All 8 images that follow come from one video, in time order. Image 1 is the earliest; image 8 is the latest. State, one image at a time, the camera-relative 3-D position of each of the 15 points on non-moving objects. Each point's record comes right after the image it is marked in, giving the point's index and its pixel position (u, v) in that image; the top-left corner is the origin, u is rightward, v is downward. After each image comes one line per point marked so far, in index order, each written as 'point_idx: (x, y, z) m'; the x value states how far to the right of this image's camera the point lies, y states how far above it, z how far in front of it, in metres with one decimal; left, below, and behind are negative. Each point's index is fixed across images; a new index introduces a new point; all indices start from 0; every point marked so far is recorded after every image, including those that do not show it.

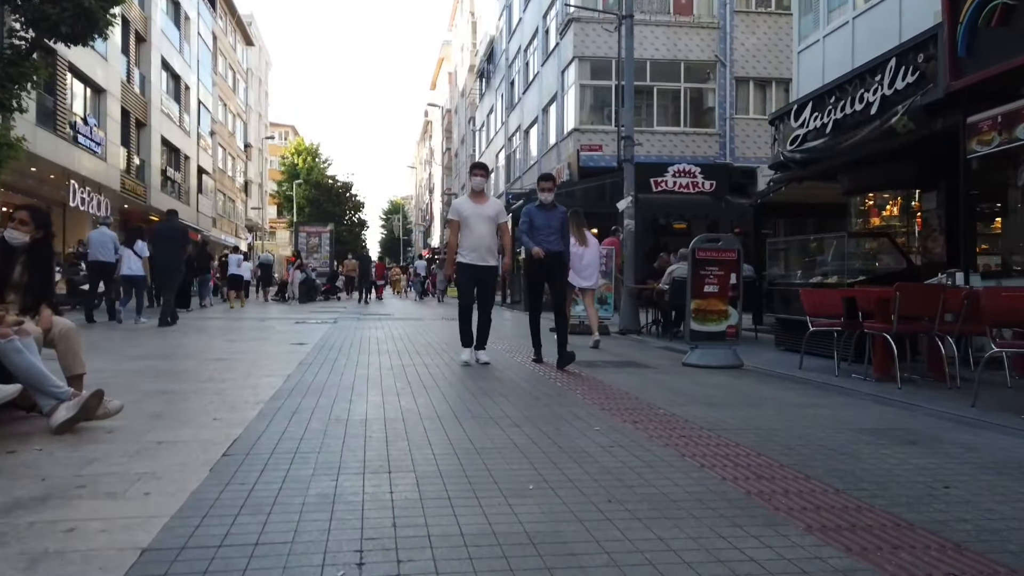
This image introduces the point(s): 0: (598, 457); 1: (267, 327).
0: (+0.5, -1.0, +4.5) m
1: (-5.1, -0.8, +15.5) m
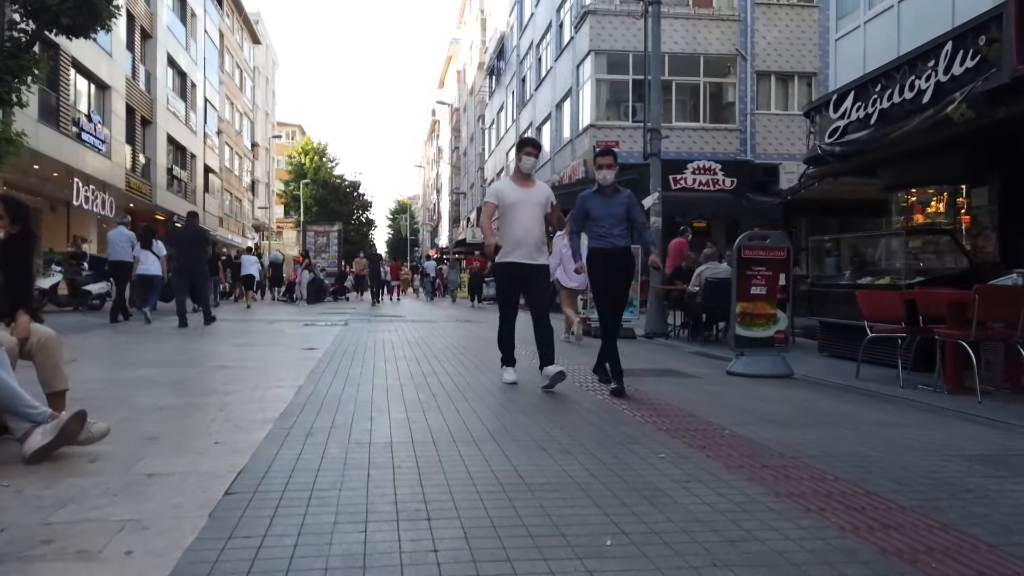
0: (+0.8, -1.0, +3.7) m
1: (-4.7, -0.8, +14.8) m
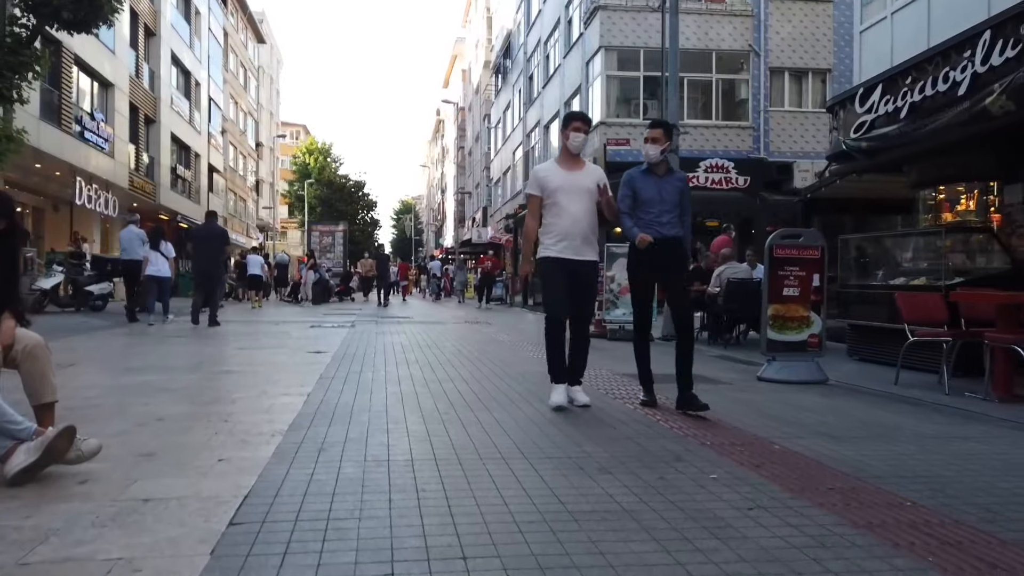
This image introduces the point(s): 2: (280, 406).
0: (+1.0, -1.0, +3.3) m
1: (-4.4, -0.8, +14.4) m
2: (-1.9, -1.0, +6.2) m
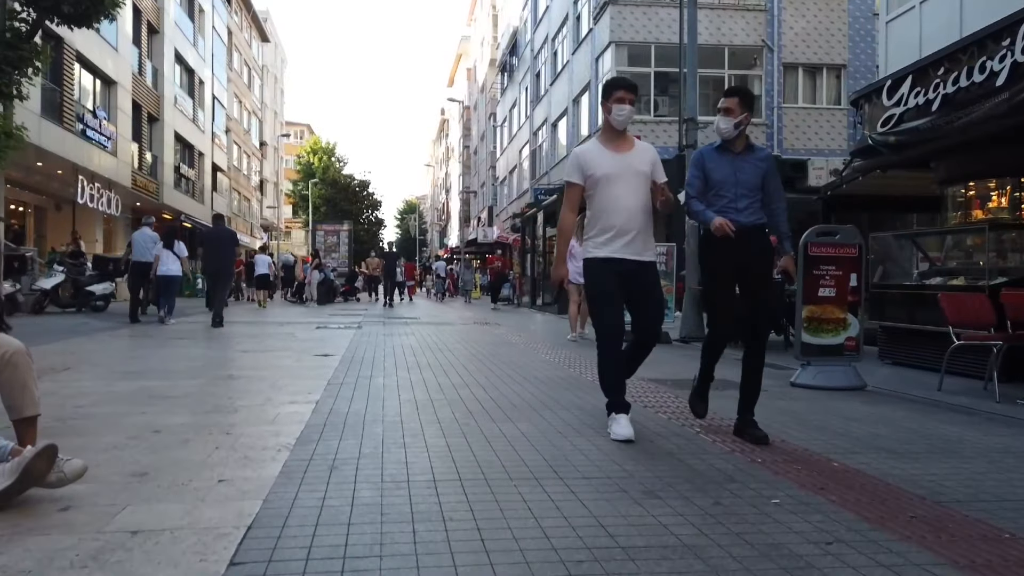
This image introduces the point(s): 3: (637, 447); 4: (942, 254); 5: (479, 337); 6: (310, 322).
0: (+1.2, -1.0, +2.8) m
1: (-4.2, -0.8, +13.9) m
2: (-1.7, -1.0, +5.7) m
3: (+0.8, -1.0, +4.7) m
4: (+5.4, +0.4, +9.4) m
5: (-0.6, -0.9, +14.7) m
6: (-4.7, -0.8, +17.5) m
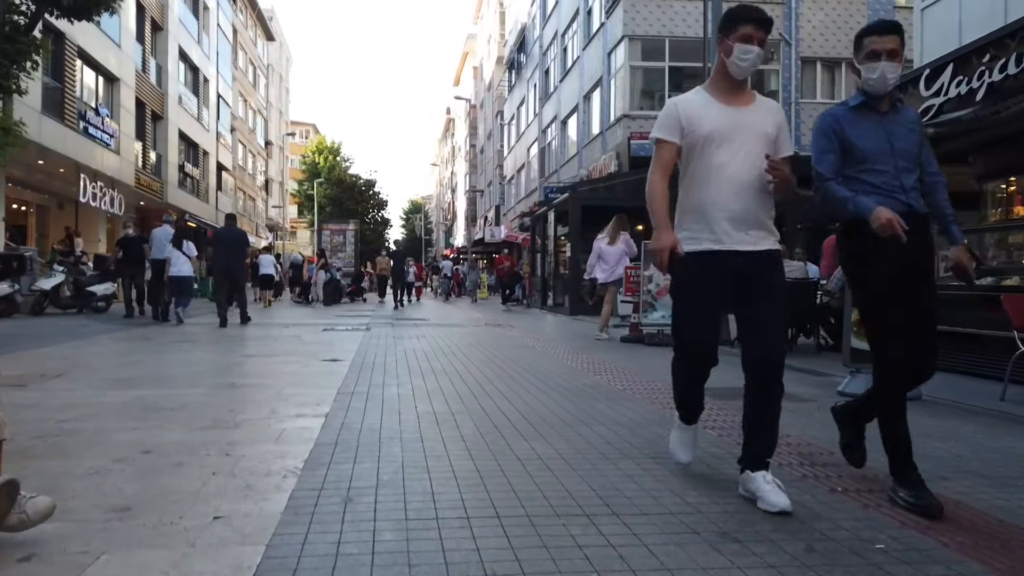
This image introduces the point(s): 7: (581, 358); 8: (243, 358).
0: (+1.4, -1.1, +2.2) m
1: (-3.9, -0.8, +13.4) m
2: (-1.5, -1.0, +5.1) m
3: (+1.0, -1.0, +4.1) m
4: (+5.6, +0.4, +8.8) m
5: (-0.4, -1.0, +14.1) m
6: (-4.4, -0.8, +16.9) m
7: (+1.0, -1.0, +10.8) m
8: (-3.4, -0.9, +9.5) m
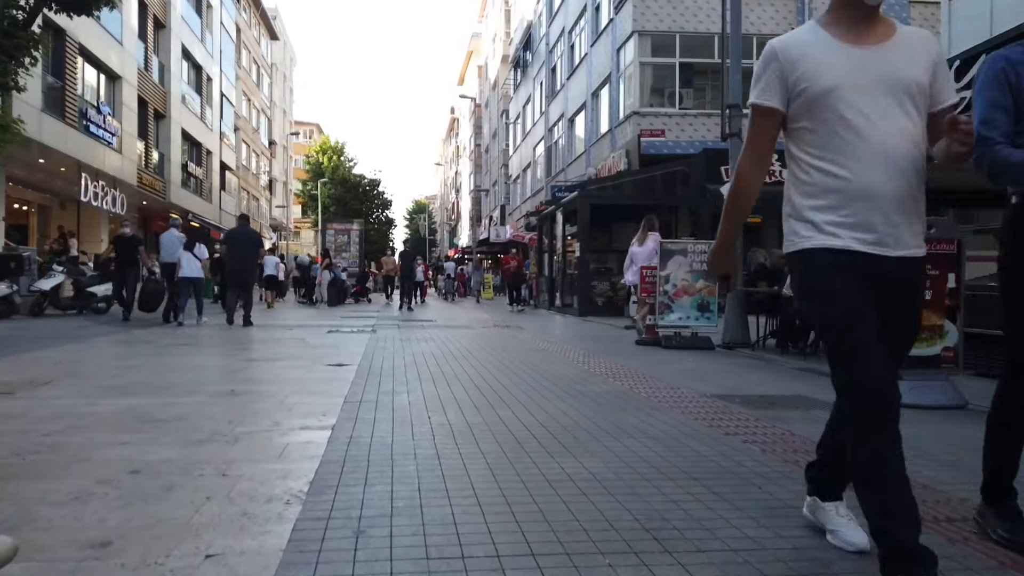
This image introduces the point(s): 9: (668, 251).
0: (+1.5, -1.1, +1.7) m
1: (-3.7, -0.8, +12.9) m
2: (-1.3, -1.0, +4.7) m
3: (+1.2, -1.0, +3.7) m
4: (+5.8, +0.4, +8.3) m
5: (-0.2, -1.0, +13.7) m
6: (-4.2, -0.8, +16.5) m
7: (+1.2, -1.0, +10.4) m
8: (-3.2, -0.9, +9.0) m
9: (+2.5, +0.6, +12.1) m
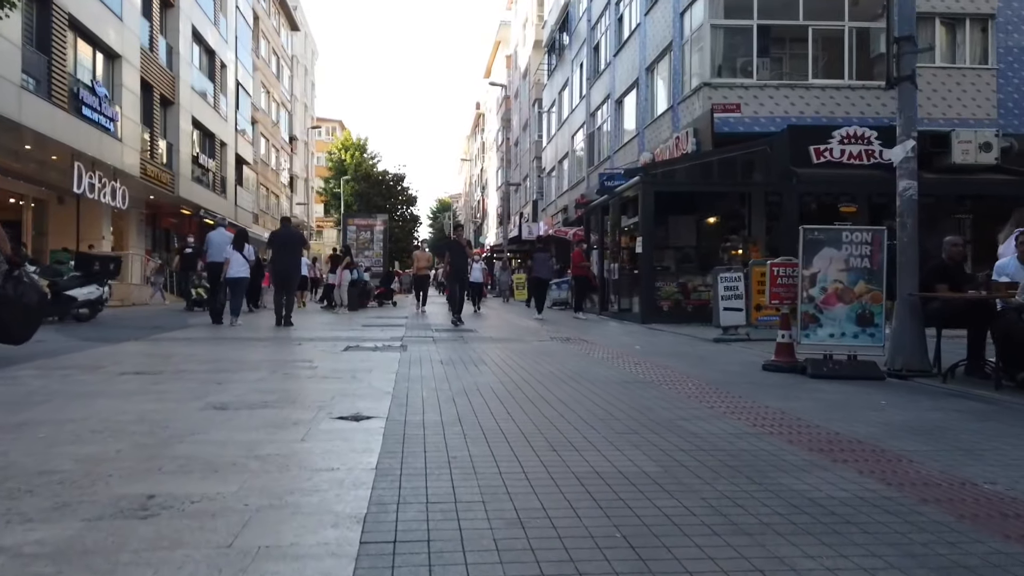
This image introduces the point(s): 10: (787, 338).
0: (+2.2, -1.1, -1.7) m
1: (-2.7, -0.9, +9.7) m
2: (-0.6, -1.1, +1.4) m
3: (+1.9, -1.1, +0.3) m
4: (+6.7, +0.4, +4.8) m
5: (+0.9, -1.0, +10.3) m
6: (-3.1, -0.9, +13.3) m
7: (+2.1, -1.1, +7.0) m
8: (-2.3, -1.0, +5.8) m
9: (+3.5, +0.5, +8.7) m
10: (+3.3, -0.6, +8.9) m
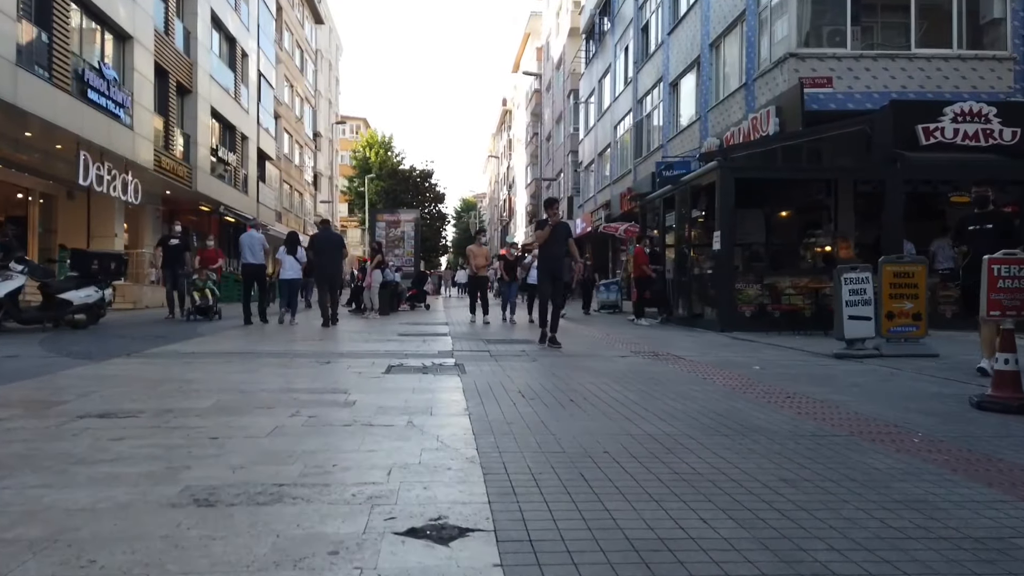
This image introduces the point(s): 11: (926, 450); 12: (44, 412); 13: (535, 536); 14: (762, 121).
0: (+2.8, -1.2, -4.3) m
1: (-1.8, -1.0, +7.2) m
2: (+0.2, -1.1, -1.2) m
3: (+2.6, -1.1, -2.3) m
4: (+7.5, +0.3, +2.0) m
5: (+1.9, -1.1, +7.8) m
6: (-2.0, -0.9, +10.8) m
7: (+3.0, -1.1, +4.3) m
8: (-1.4, -1.0, +3.3) m
9: (+4.4, +0.5, +6.0) m
10: (+4.2, -0.7, +6.3) m
11: (+2.8, -1.1, +5.0) m
12: (-3.6, -1.0, +5.8) m
13: (+0.2, -1.0, +3.3) m
14: (+6.3, +4.2, +18.9) m
